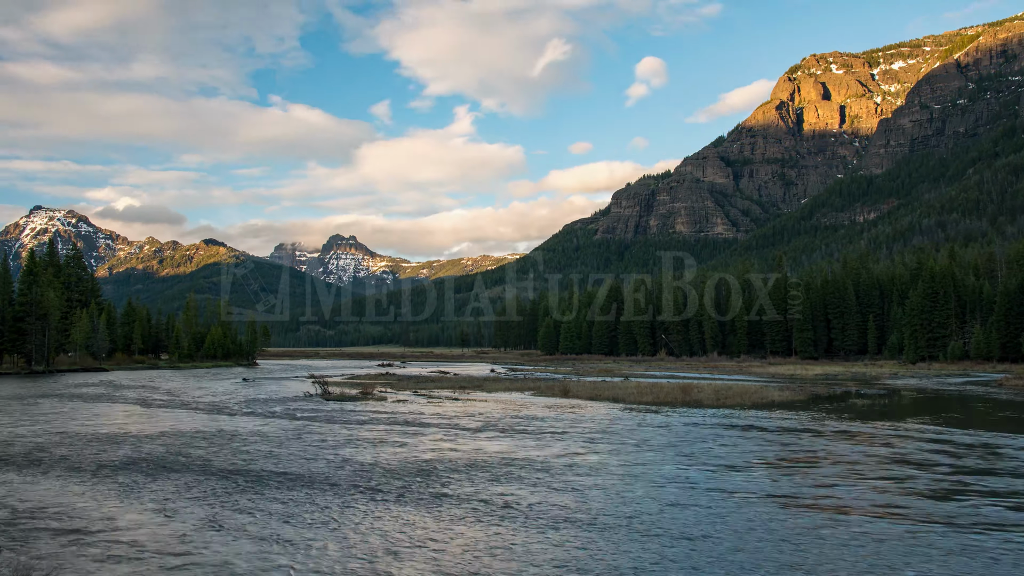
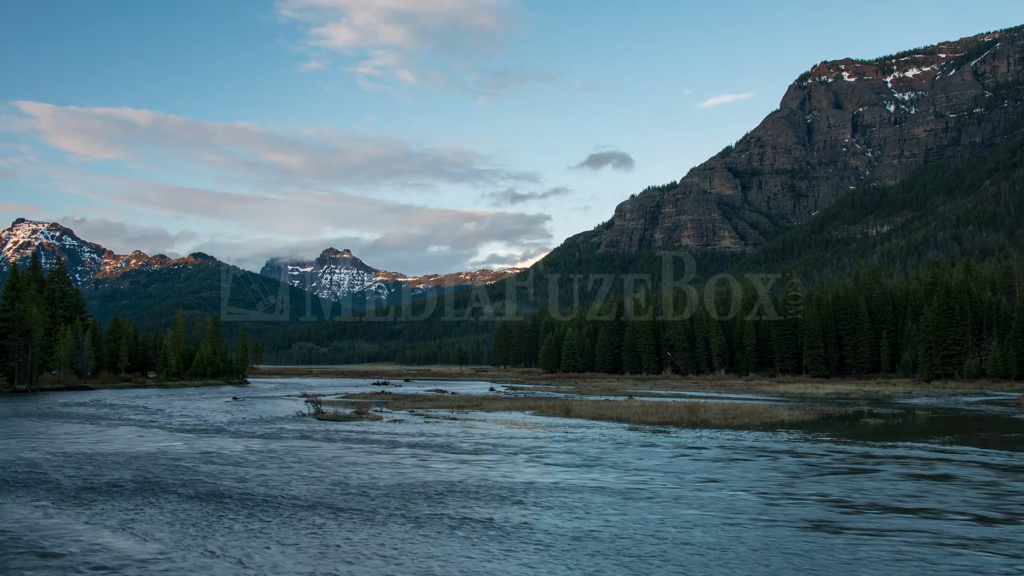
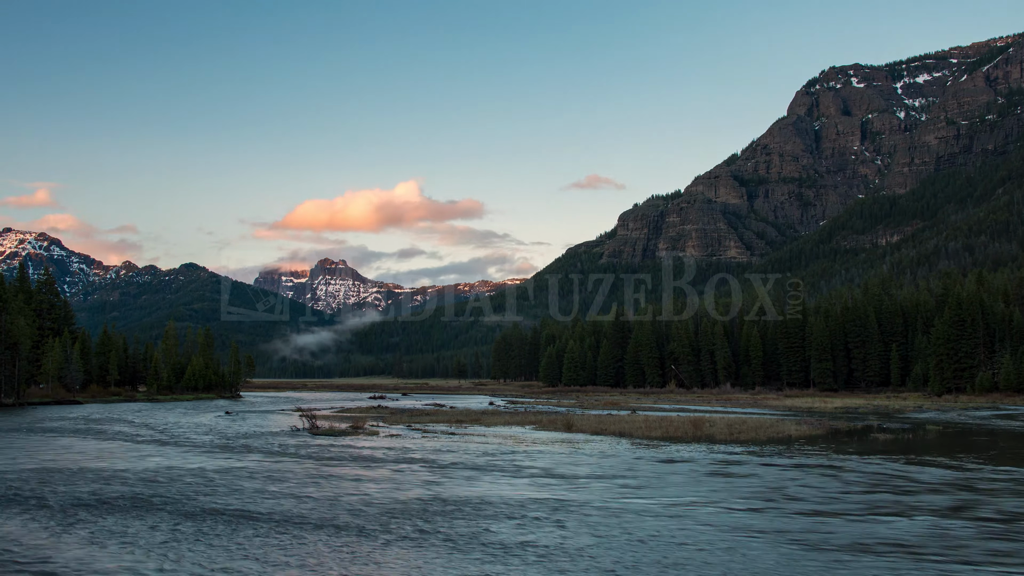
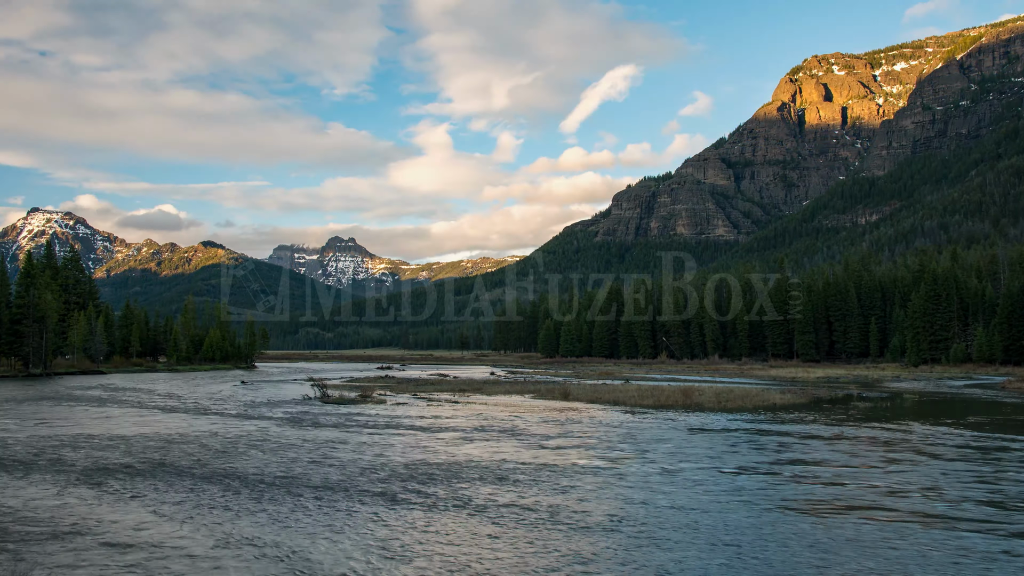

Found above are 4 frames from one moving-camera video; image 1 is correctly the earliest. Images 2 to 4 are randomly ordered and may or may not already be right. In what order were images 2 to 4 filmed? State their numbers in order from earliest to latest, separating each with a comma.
4, 2, 3
